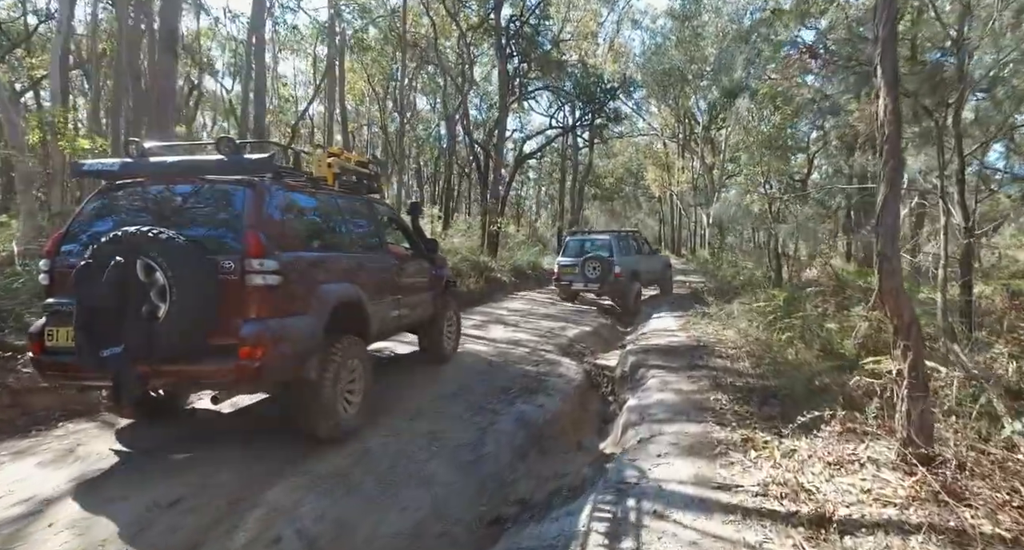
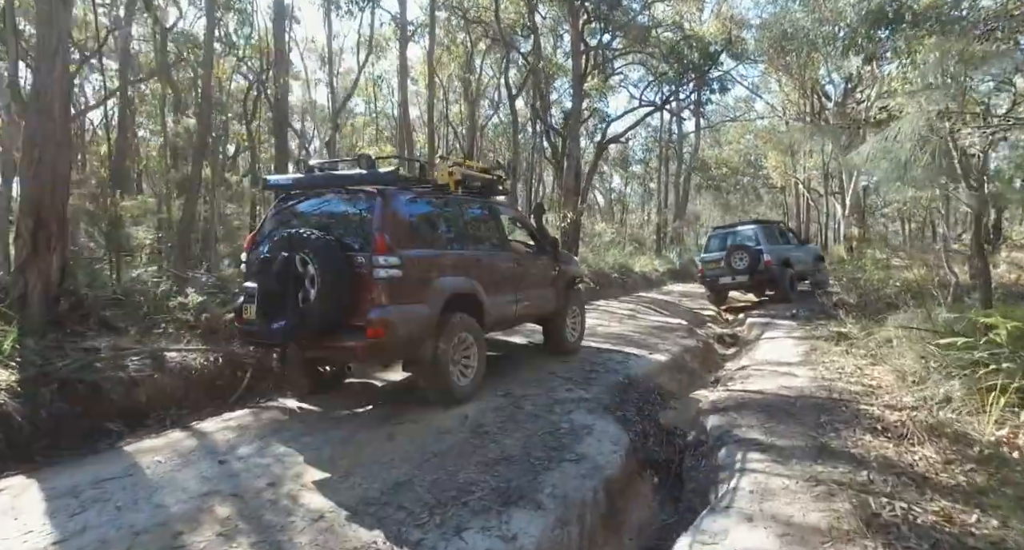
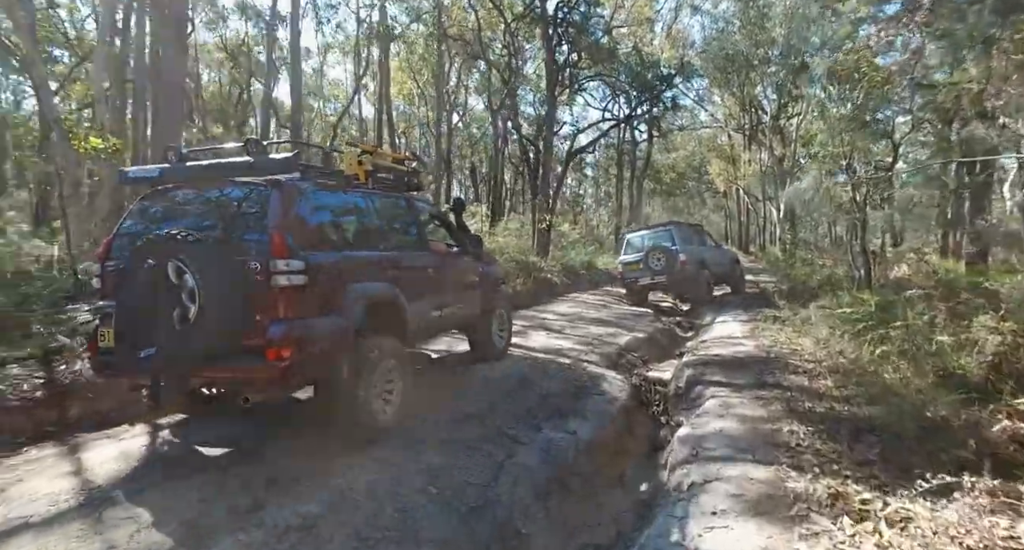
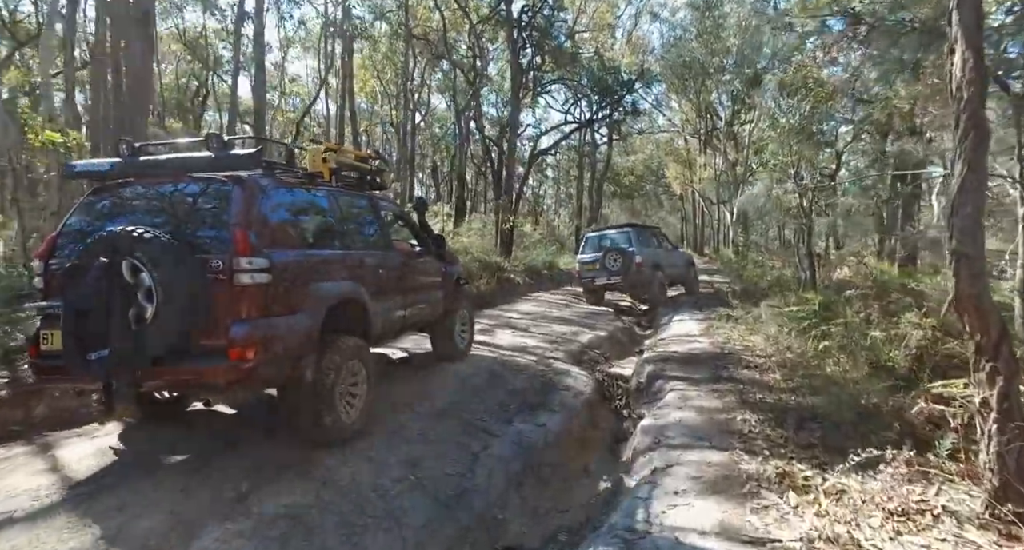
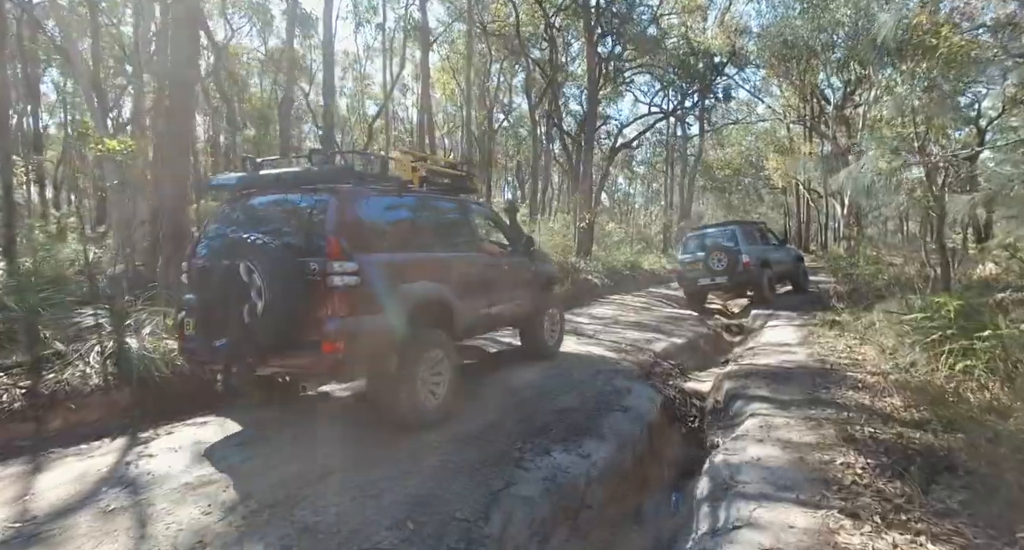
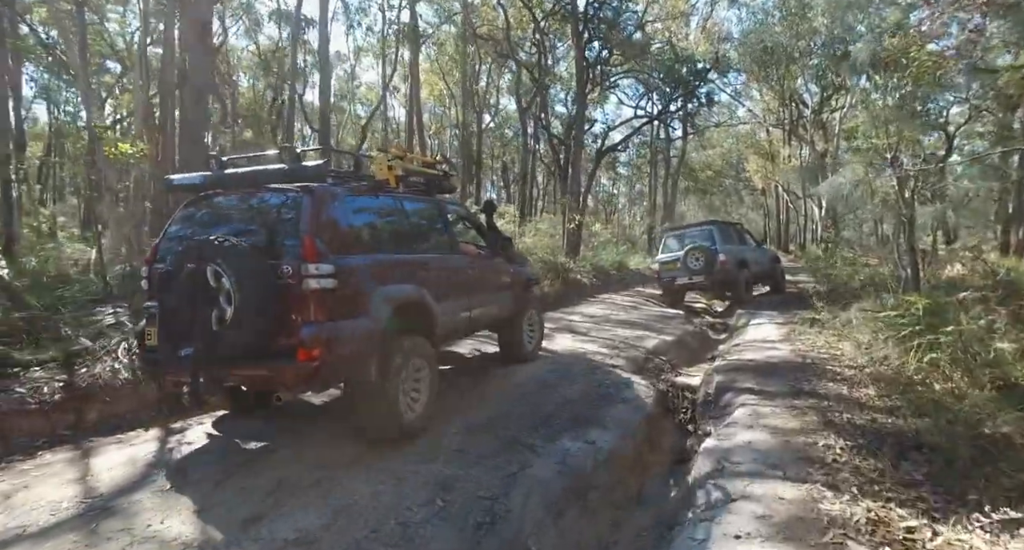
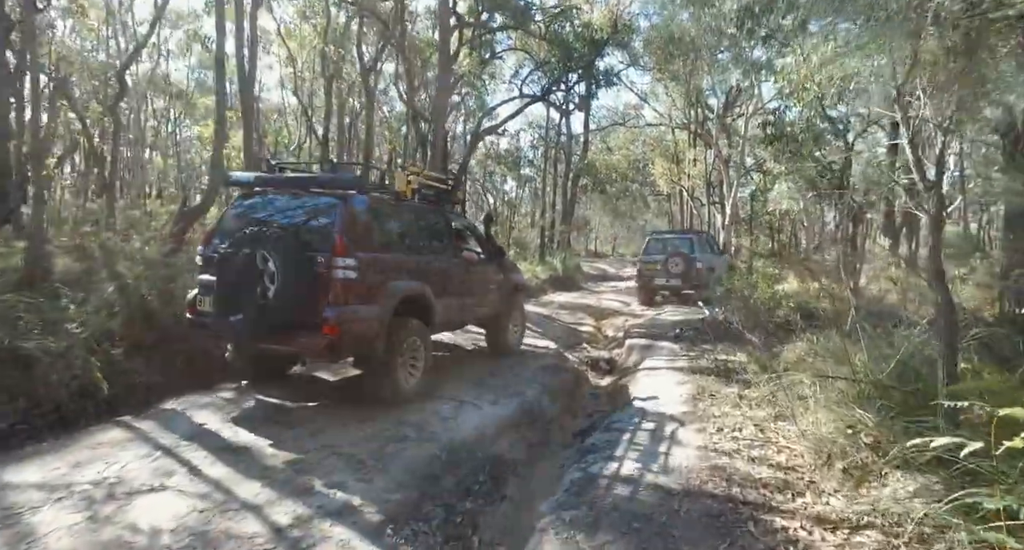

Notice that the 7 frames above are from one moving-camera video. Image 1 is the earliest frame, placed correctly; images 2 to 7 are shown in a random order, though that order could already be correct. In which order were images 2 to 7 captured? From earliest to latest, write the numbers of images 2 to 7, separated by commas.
4, 3, 6, 5, 2, 7
